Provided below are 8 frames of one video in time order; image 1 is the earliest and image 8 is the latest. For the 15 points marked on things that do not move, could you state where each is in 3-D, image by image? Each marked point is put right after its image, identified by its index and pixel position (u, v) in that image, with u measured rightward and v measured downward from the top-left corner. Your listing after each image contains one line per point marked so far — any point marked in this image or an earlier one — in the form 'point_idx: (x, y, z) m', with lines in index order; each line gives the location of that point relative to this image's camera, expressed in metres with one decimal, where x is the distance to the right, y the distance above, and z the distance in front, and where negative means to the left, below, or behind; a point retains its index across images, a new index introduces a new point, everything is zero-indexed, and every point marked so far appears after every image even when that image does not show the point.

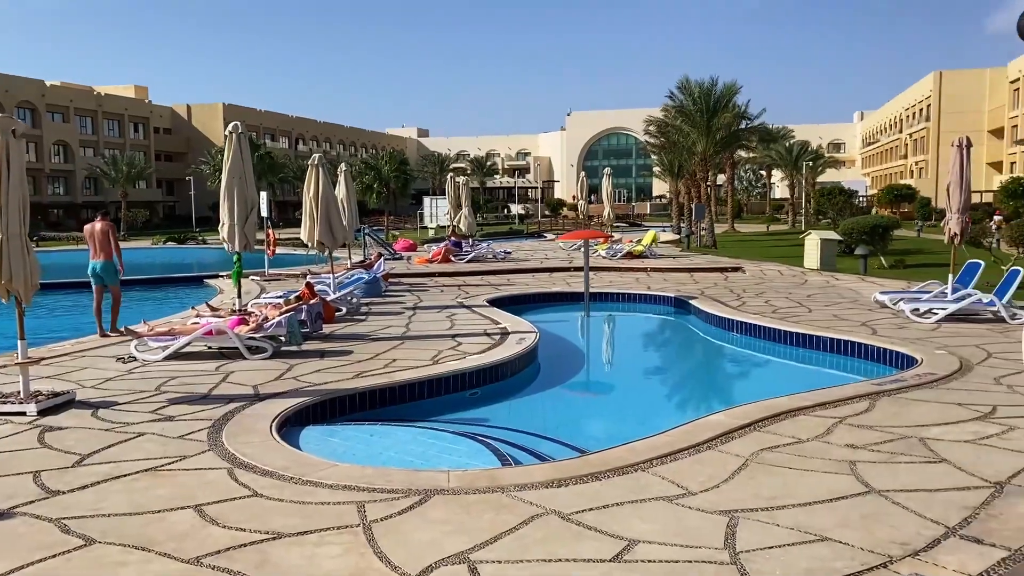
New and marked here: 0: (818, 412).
0: (+2.5, -1.0, +7.1) m
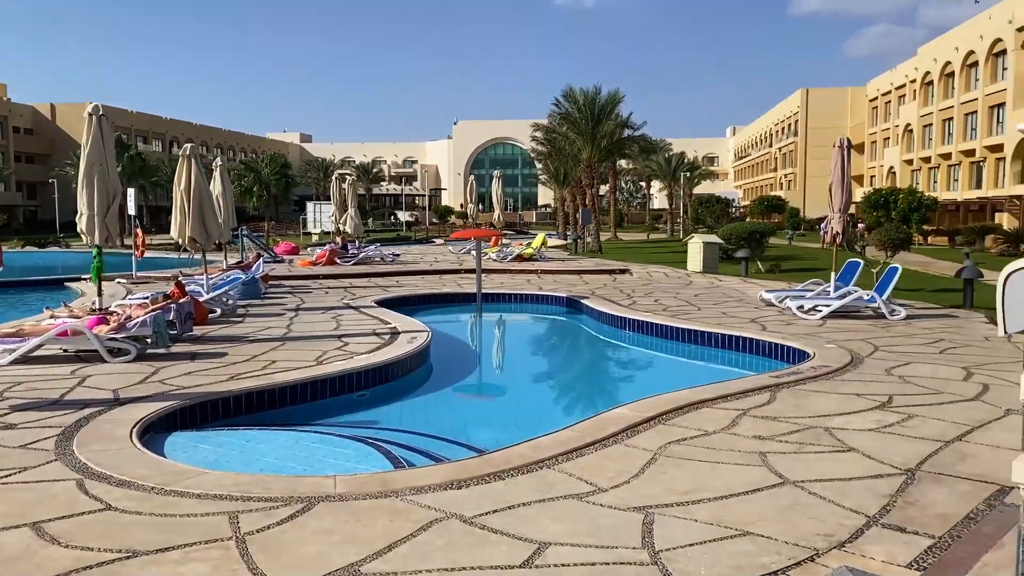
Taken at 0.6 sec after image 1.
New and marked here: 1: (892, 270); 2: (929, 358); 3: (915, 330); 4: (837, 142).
0: (+1.6, -0.9, +6.9) m
1: (+5.4, +0.3, +12.5) m
2: (+4.3, -0.7, +9.0) m
3: (+5.1, -0.5, +11.2) m
4: (+5.1, +2.3, +13.7) m
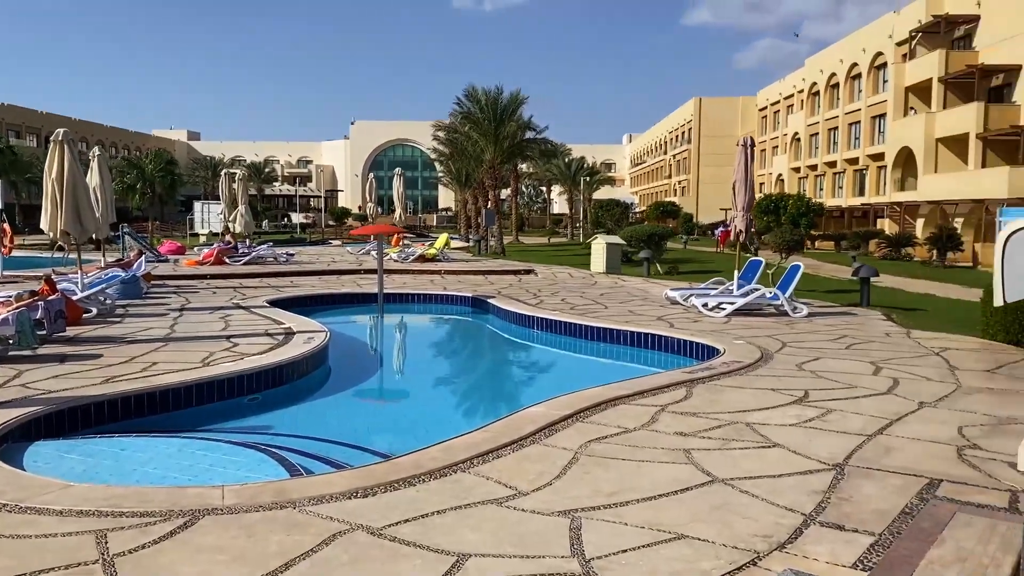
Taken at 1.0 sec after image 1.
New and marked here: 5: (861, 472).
0: (+0.9, -0.8, +6.6) m
1: (+4.0, +0.3, +12.6) m
2: (+3.3, -0.7, +9.0) m
3: (+3.9, -0.5, +11.3) m
4: (+3.6, +2.3, +13.8) m
5: (+1.9, -1.0, +4.8) m
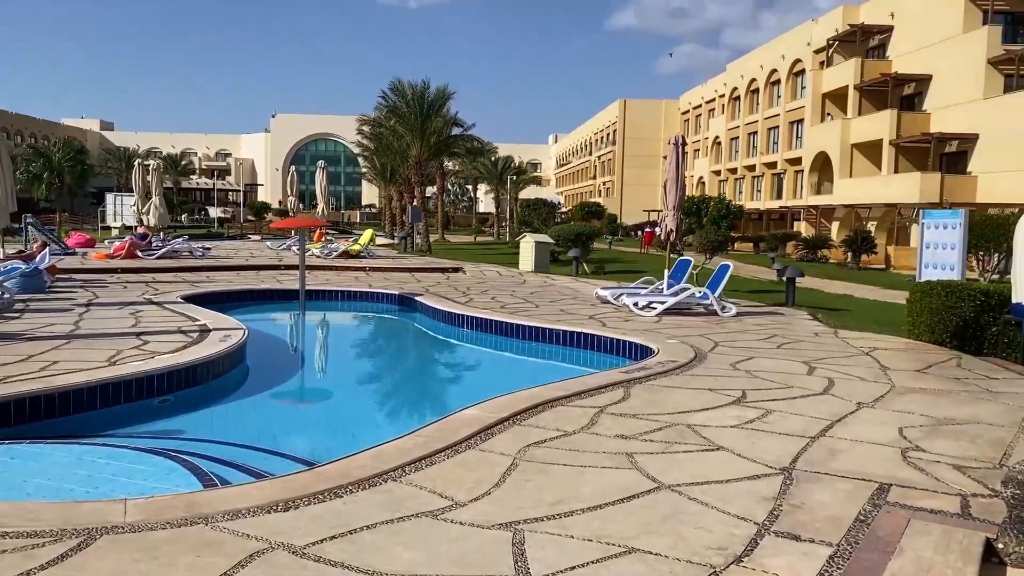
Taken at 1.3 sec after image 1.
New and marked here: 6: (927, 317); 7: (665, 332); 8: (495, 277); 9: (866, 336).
0: (+0.5, -0.8, +6.4) m
1: (+3.0, +0.3, +12.6) m
2: (+2.6, -0.7, +9.0) m
3: (+3.0, -0.5, +11.3) m
4: (+2.5, +2.3, +13.7) m
5: (+1.6, -1.0, +4.6) m
6: (+4.9, -0.4, +10.4) m
7: (+1.8, -0.5, +10.4) m
8: (-0.4, +0.2, +19.1) m
9: (+4.2, -0.6, +10.5) m
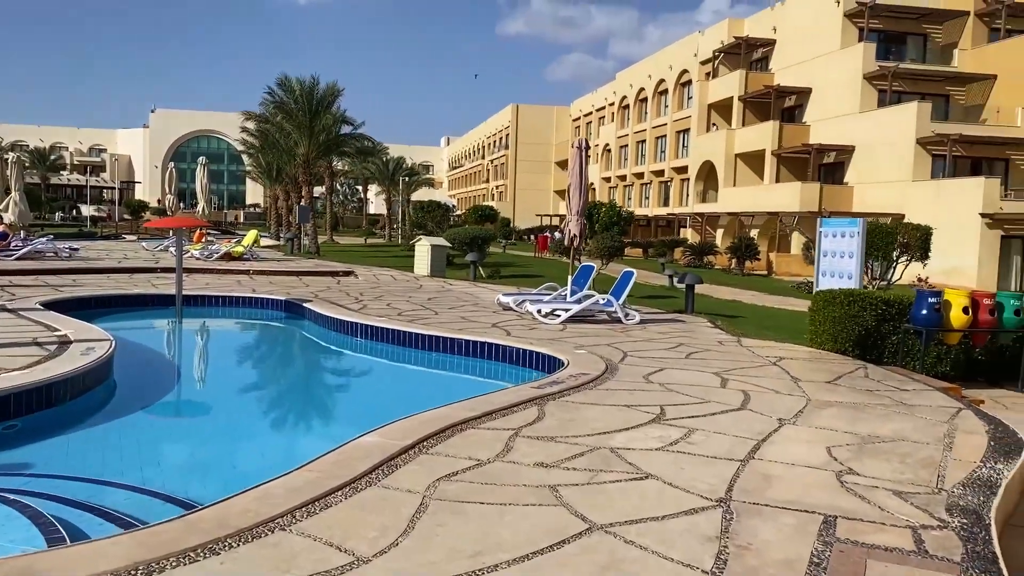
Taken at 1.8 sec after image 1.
0: (-0.2, -0.9, +5.8) m
1: (+1.6, +0.2, +12.3) m
2: (+1.6, -0.7, +8.7) m
3: (+1.7, -0.6, +11.0) m
4: (+0.9, +2.2, +13.4) m
5: (+1.1, -1.1, +4.2) m
6: (+3.7, -0.5, +10.4) m
7: (+0.7, -0.6, +10.0) m
8: (-2.6, +0.1, +18.3) m
9: (+3.0, -0.7, +10.3) m
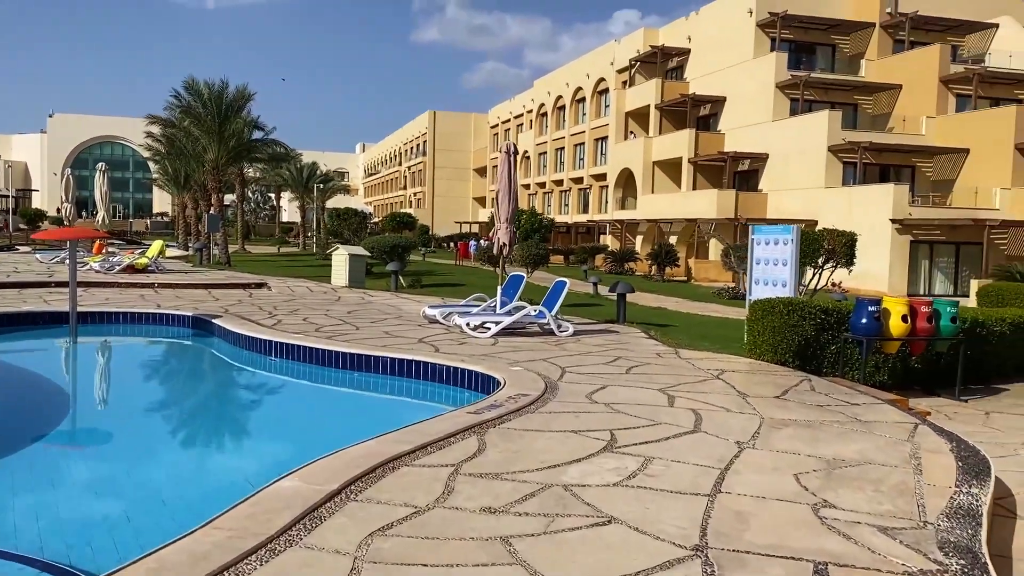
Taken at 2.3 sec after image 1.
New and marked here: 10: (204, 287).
0: (-0.5, -1.0, +5.2) m
1: (+0.6, +0.1, +11.8) m
2: (+1.0, -0.9, +8.2) m
3: (+0.9, -0.7, +10.5) m
4: (-0.2, +2.0, +12.8) m
5: (+0.9, -1.1, +3.7) m
6: (+2.9, -0.6, +10.1) m
7: (-0.1, -0.7, +9.4) m
8: (-4.1, -0.1, +17.4) m
9: (+2.2, -0.8, +10.0) m
10: (-6.3, 0.0, +18.0) m
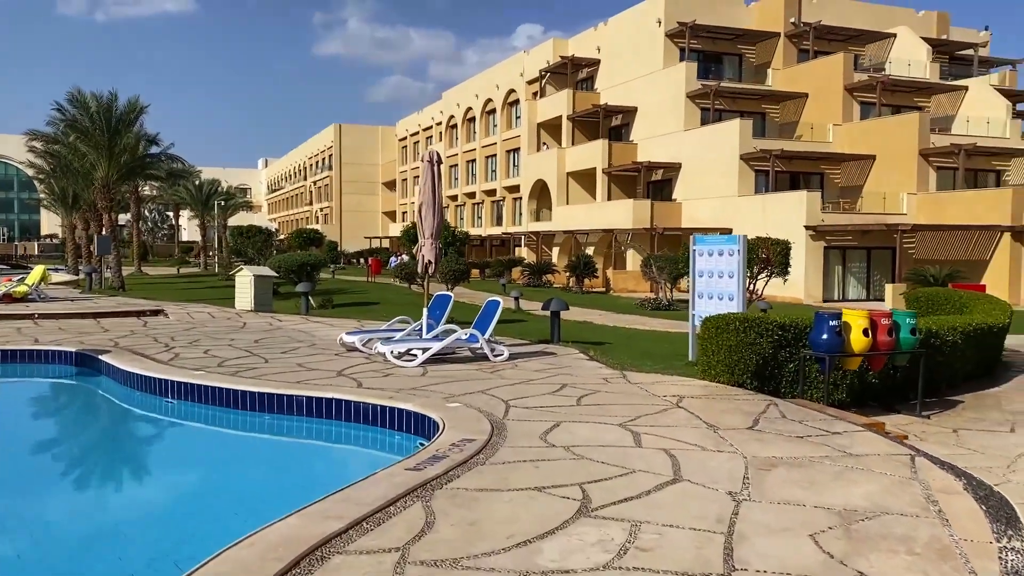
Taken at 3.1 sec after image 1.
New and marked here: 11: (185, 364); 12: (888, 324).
0: (-0.7, -1.2, +4.1) m
1: (-0.3, -0.2, +10.8) m
2: (+0.5, -1.0, +7.3) m
3: (+0.2, -0.9, +9.6) m
4: (-1.2, +1.8, +11.8) m
5: (+0.9, -1.3, +2.8) m
6: (+2.2, -0.7, +9.4) m
7: (-0.7, -1.0, +8.4) m
8: (-5.5, -0.6, +15.9) m
9: (+1.5, -1.0, +9.2) m
10: (-7.8, -0.5, +16.3) m
11: (-3.9, -0.9, +10.4) m
12: (+3.8, -0.4, +9.0) m
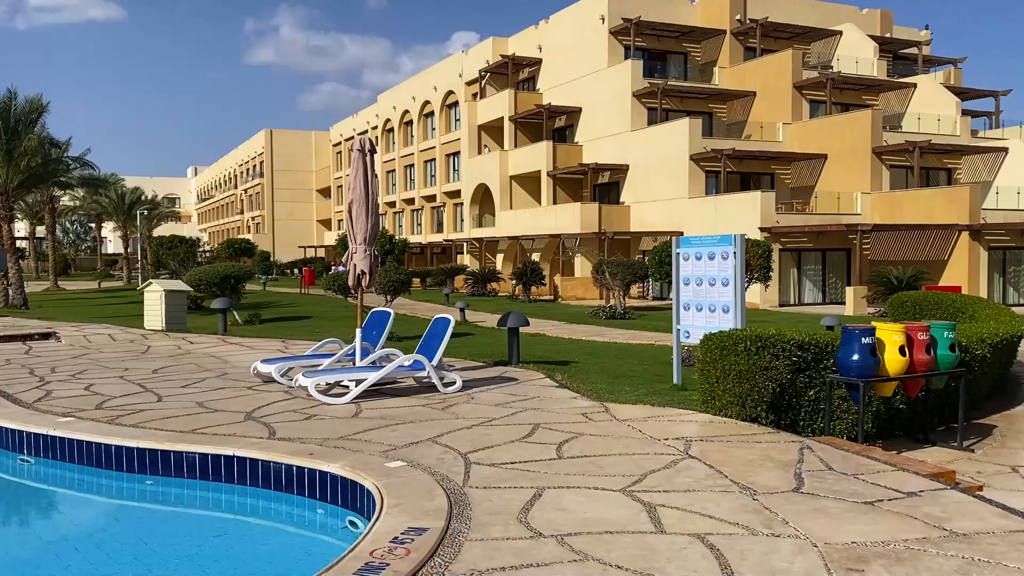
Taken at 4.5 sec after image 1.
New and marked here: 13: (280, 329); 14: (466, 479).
0: (-0.7, -1.3, +2.2) m
1: (-0.8, -0.4, +8.9) m
2: (+0.3, -1.1, +5.4) m
3: (-0.2, -1.1, +7.7) m
4: (-1.8, +1.6, +9.9) m
5: (+1.0, -1.3, +1.0) m
6: (+1.8, -0.8, +7.6) m
7: (-1.0, -1.1, +6.4) m
8: (-6.3, -0.9, +13.6) m
9: (+1.2, -1.1, +7.4) m
10: (-8.6, -0.9, +13.9) m
11: (-4.3, -1.1, +8.3) m
12: (+3.5, -0.4, +7.4) m
13: (-5.0, -0.9, +19.3) m
14: (-0.3, -1.2, +5.3) m
